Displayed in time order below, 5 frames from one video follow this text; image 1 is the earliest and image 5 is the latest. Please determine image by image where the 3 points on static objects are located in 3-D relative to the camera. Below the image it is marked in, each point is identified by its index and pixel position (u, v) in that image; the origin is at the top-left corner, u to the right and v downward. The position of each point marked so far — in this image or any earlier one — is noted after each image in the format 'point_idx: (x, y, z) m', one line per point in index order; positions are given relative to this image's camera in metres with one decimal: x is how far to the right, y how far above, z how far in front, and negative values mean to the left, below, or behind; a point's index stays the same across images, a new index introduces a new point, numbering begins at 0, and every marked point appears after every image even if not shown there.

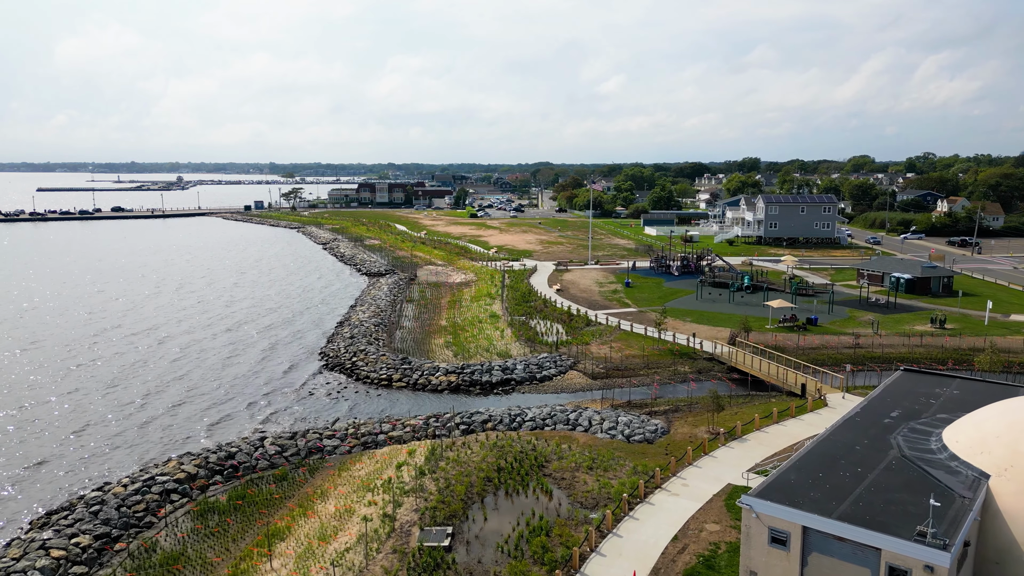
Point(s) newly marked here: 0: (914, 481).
0: (+7.8, -3.7, +14.1) m
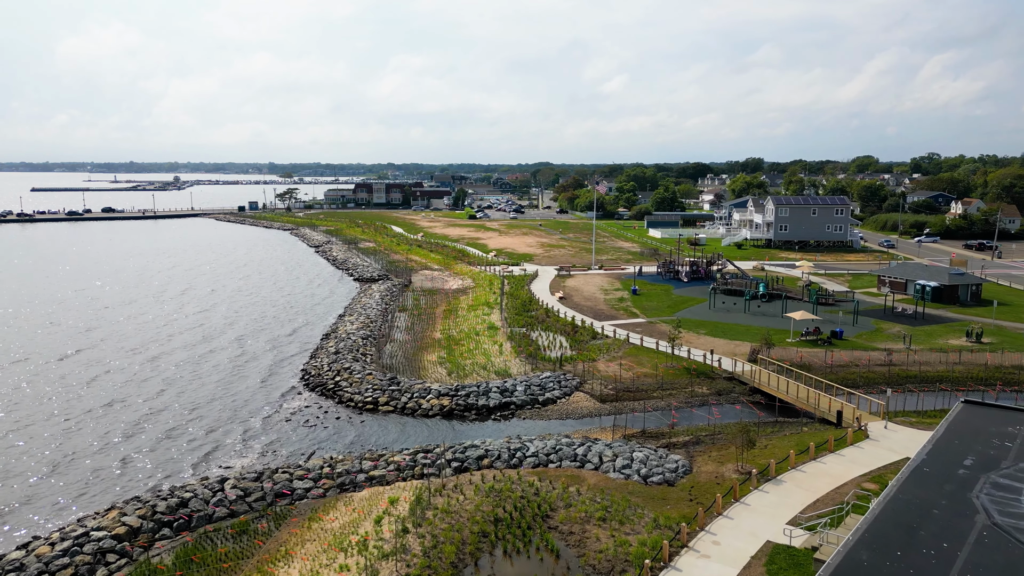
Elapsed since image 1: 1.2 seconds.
0: (+7.8, -4.2, +11.2) m
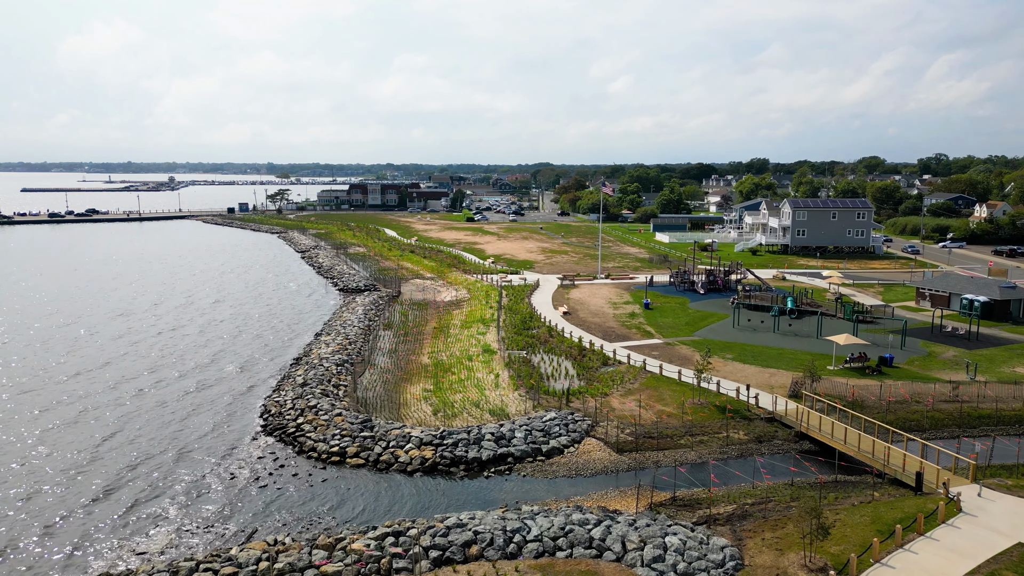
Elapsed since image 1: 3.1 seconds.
0: (+7.7, -5.0, +6.4) m
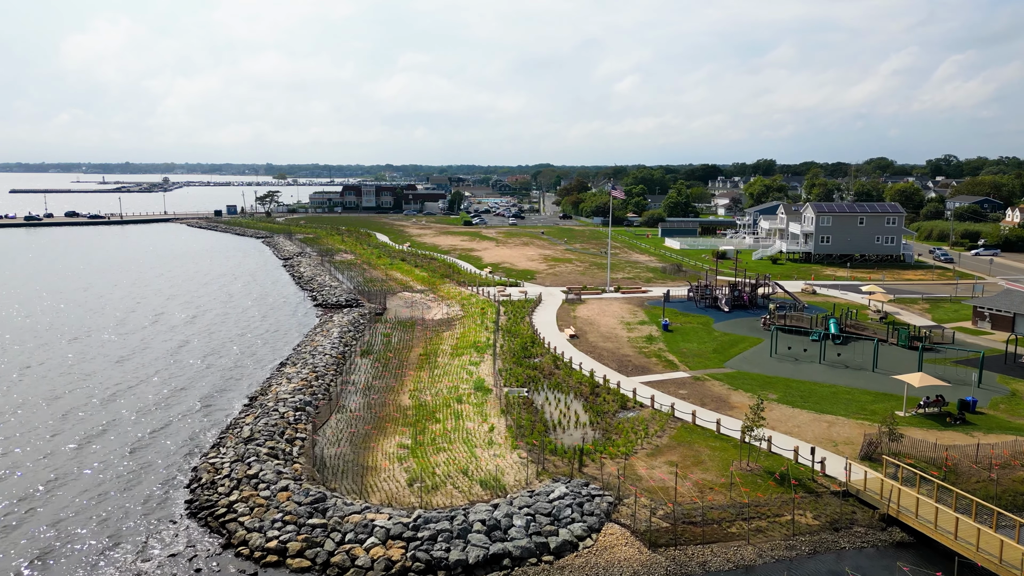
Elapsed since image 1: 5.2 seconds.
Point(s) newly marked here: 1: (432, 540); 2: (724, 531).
0: (+7.6, -5.9, +0.9) m
1: (-1.7, -5.6, +16.3) m
2: (+4.9, -5.6, +17.0) m
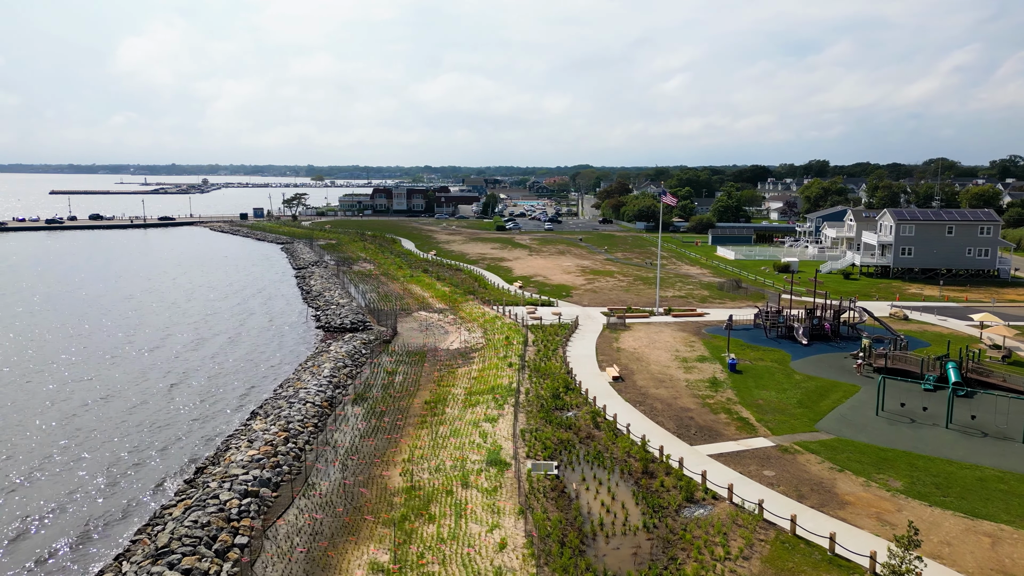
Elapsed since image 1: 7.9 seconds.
0: (+6.9, -7.0, -6.2) m
1: (-1.6, -6.7, +9.7) m
2: (+5.1, -6.8, +10.0) m
